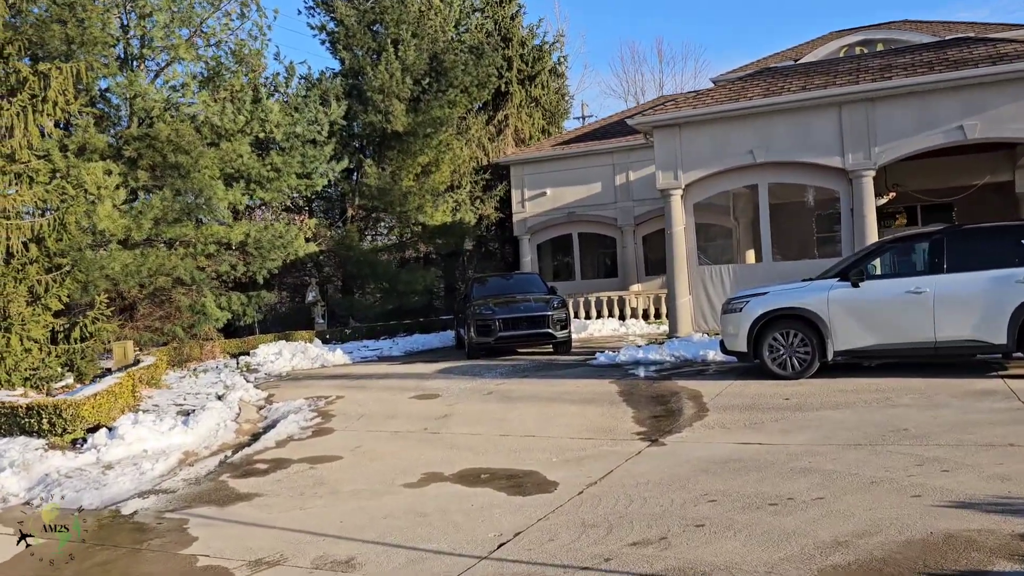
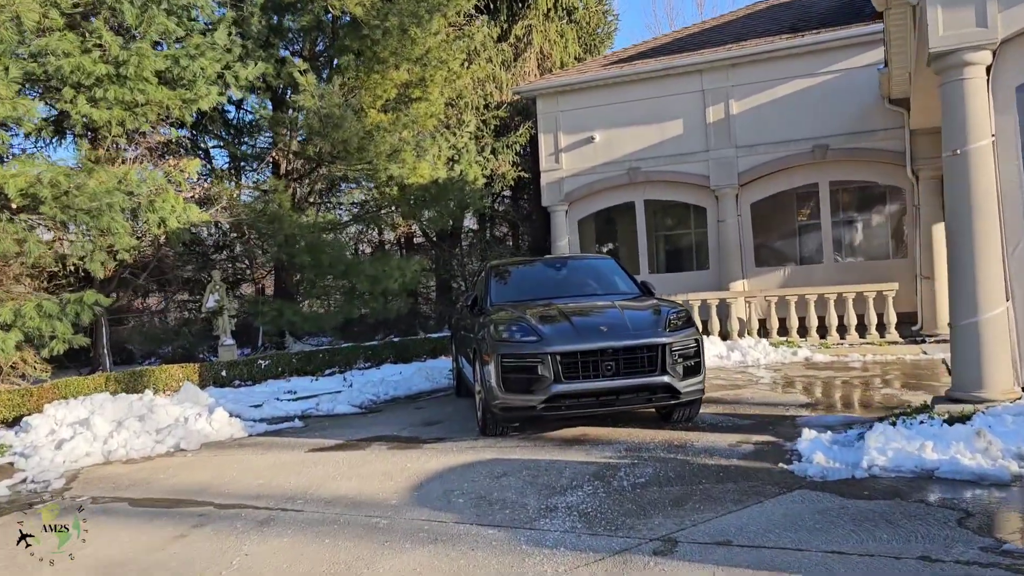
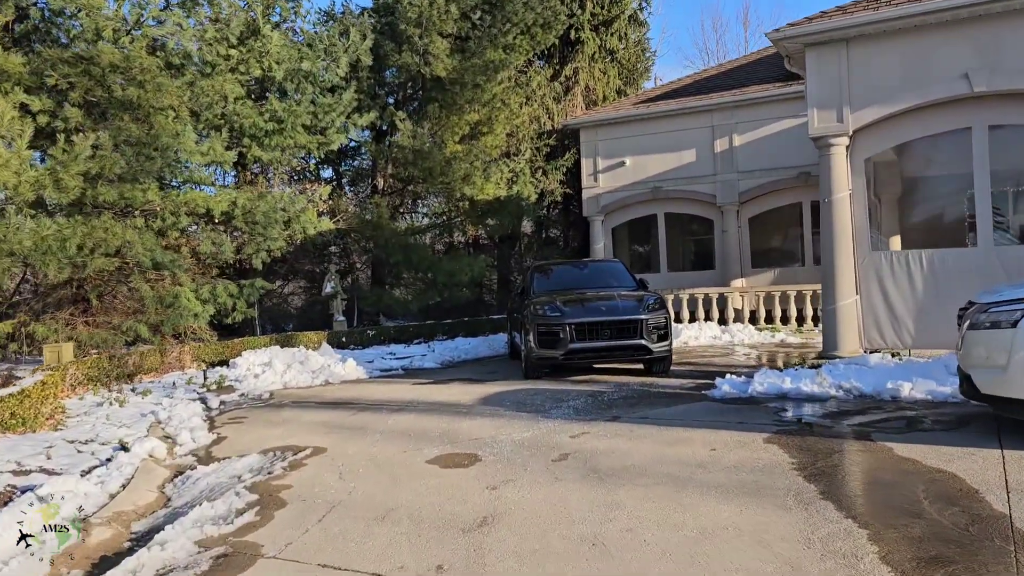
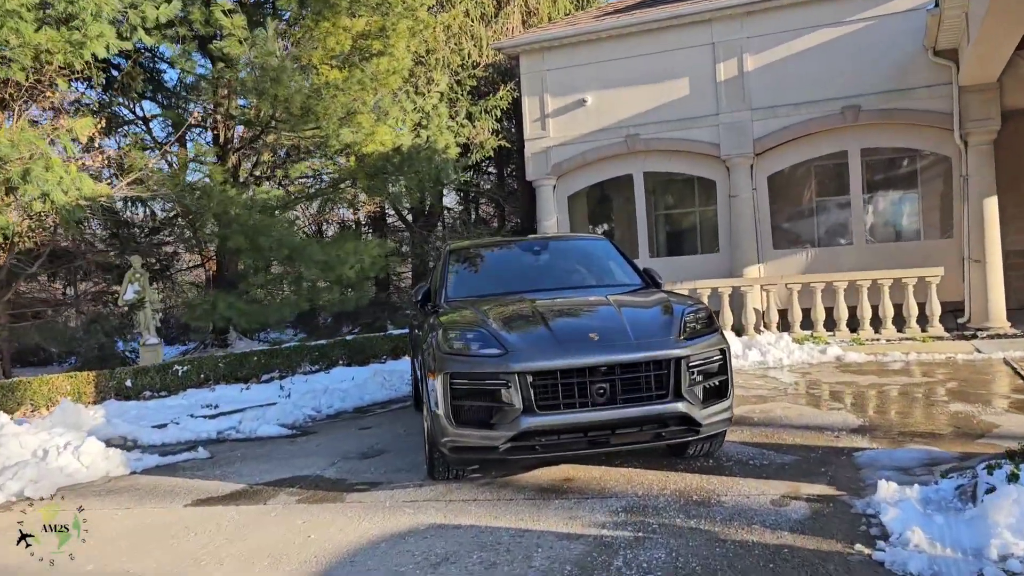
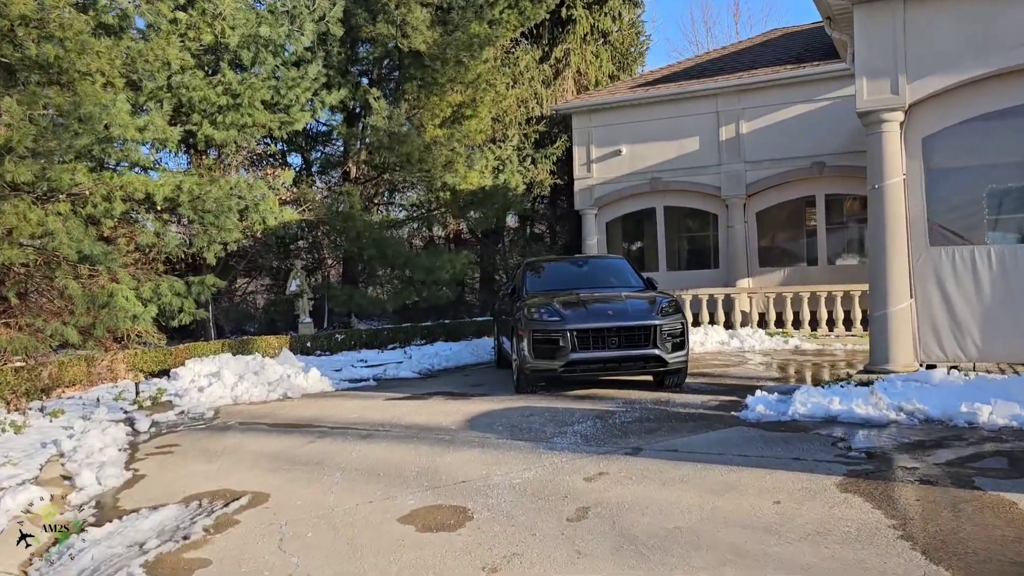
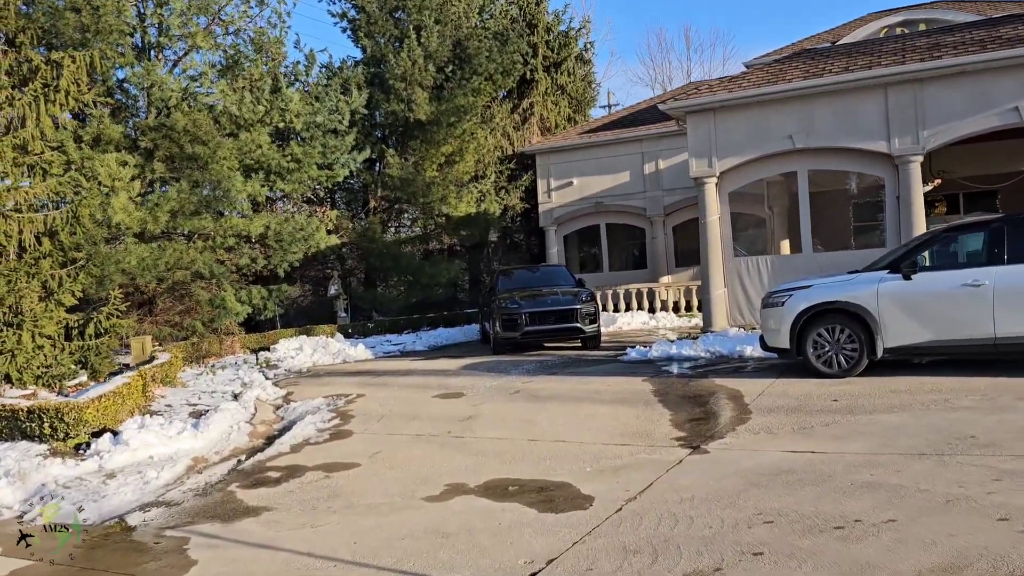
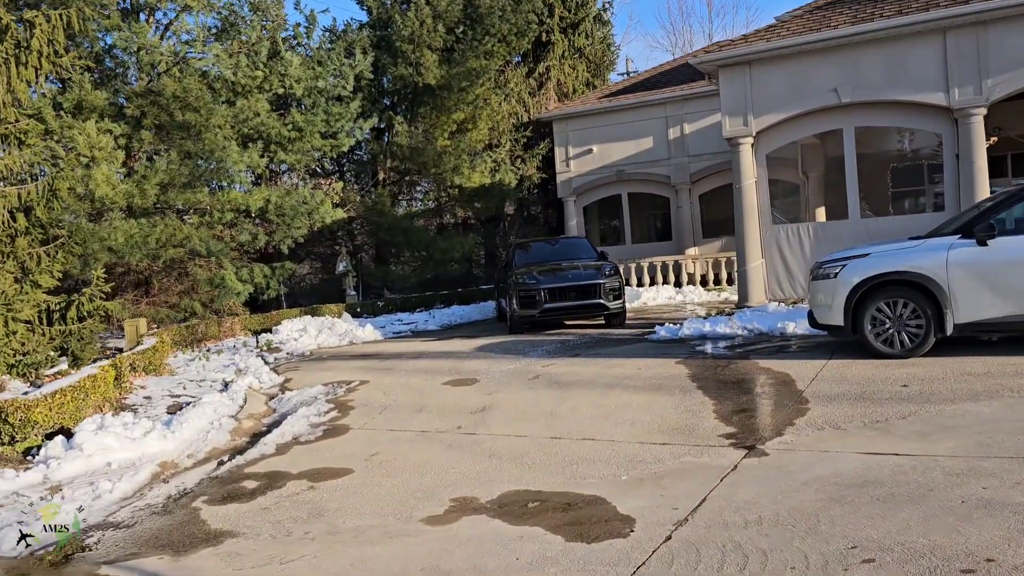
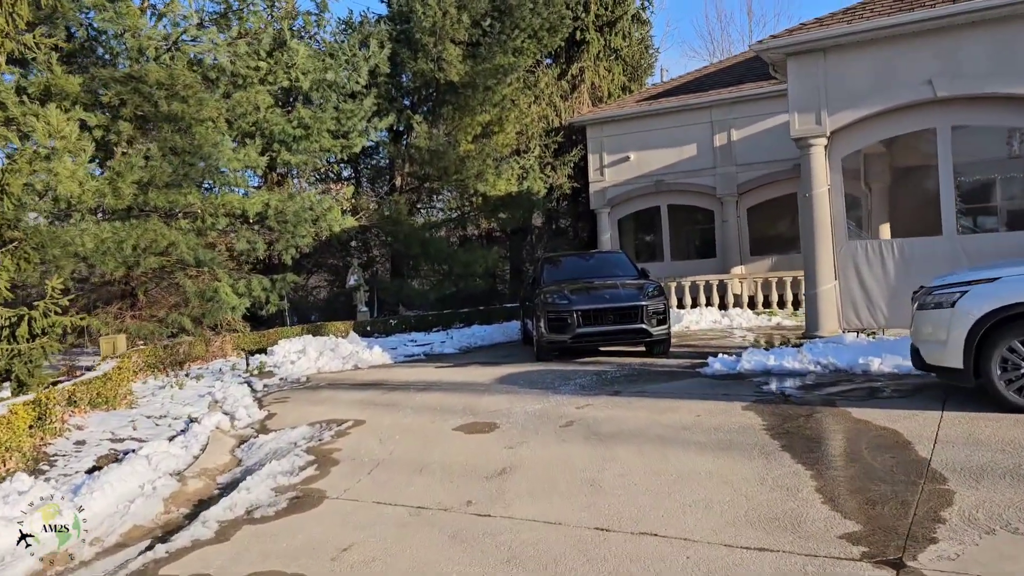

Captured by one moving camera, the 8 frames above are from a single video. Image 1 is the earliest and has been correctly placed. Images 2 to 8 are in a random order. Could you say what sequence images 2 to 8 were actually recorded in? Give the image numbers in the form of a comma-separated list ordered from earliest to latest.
6, 7, 8, 3, 5, 2, 4
